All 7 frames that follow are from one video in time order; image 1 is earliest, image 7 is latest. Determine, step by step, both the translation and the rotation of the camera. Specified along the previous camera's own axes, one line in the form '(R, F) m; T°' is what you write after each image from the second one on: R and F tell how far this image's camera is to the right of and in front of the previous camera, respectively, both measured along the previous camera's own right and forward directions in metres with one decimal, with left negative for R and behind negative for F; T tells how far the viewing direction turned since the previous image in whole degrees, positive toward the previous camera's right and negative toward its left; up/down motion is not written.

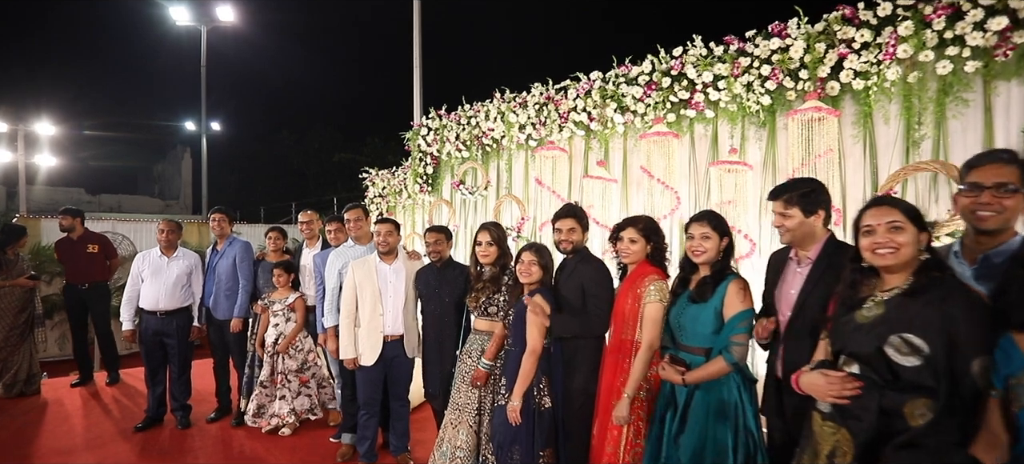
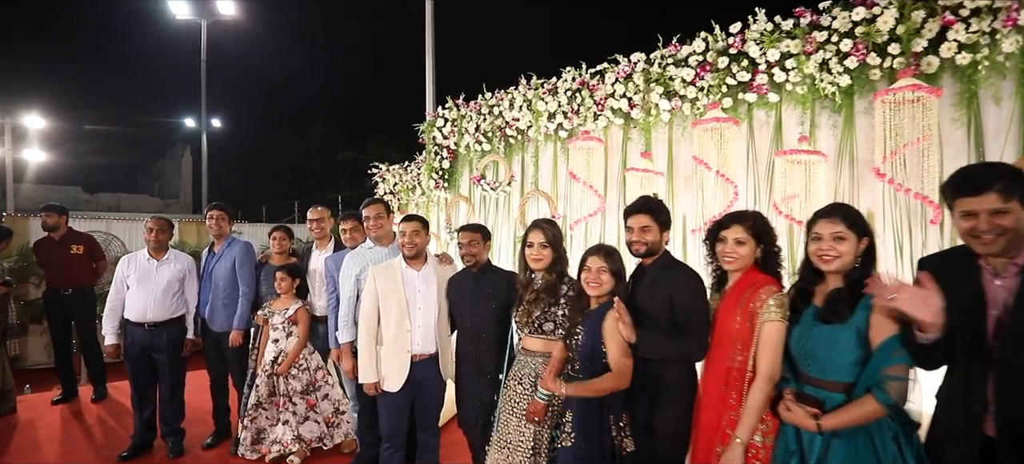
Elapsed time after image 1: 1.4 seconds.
(-0.3, +0.6) m; 0°
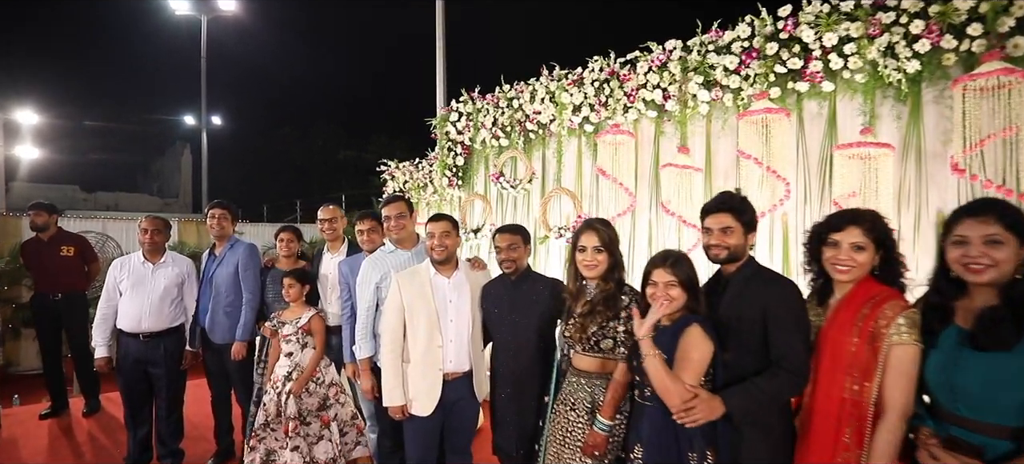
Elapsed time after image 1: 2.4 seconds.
(-0.3, +0.4) m; 0°
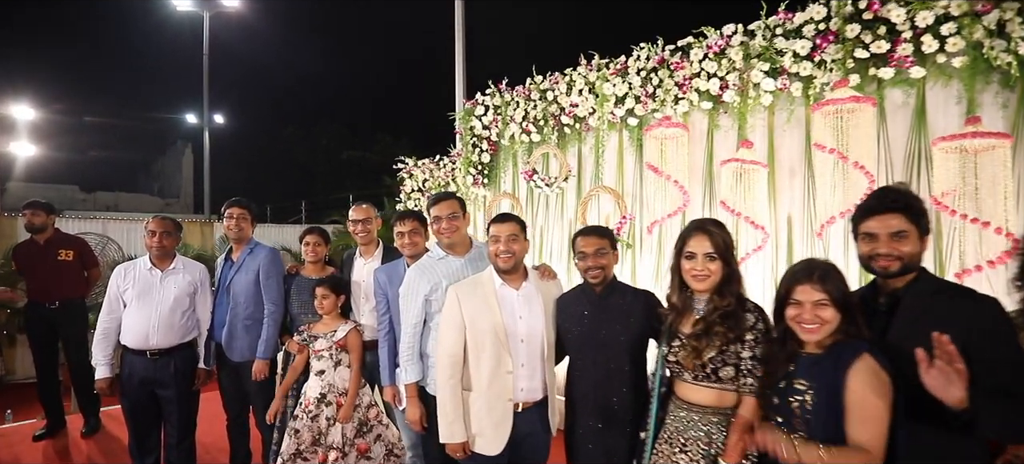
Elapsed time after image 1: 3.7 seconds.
(-0.4, +0.5) m; 0°
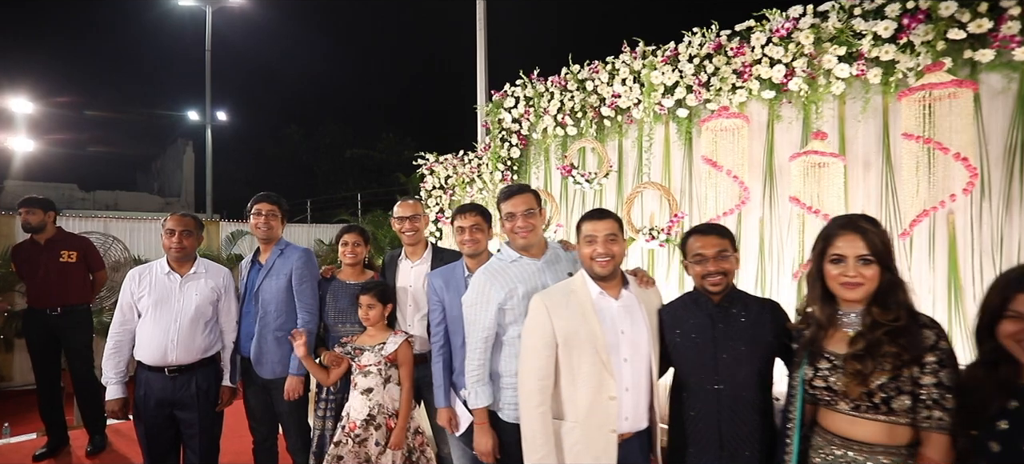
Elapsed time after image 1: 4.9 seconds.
(-0.4, +0.4) m; 0°
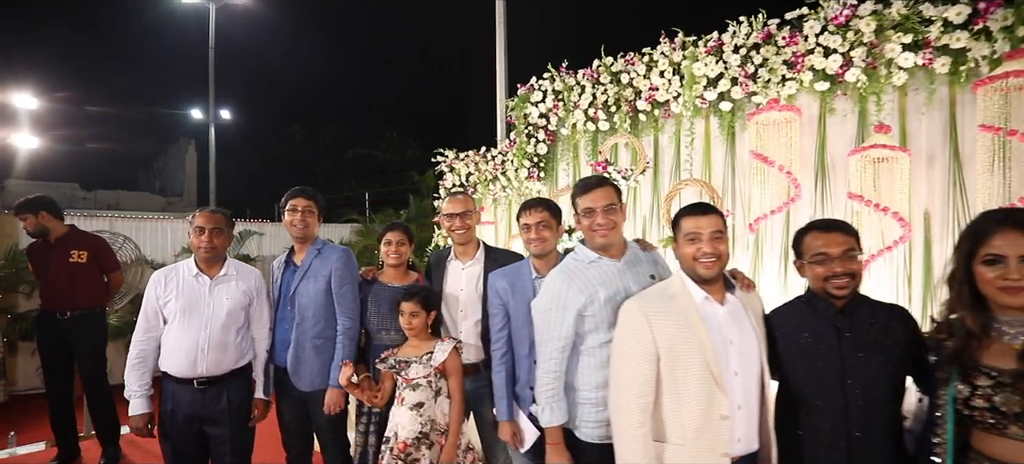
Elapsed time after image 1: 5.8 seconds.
(-0.3, +0.3) m; 0°
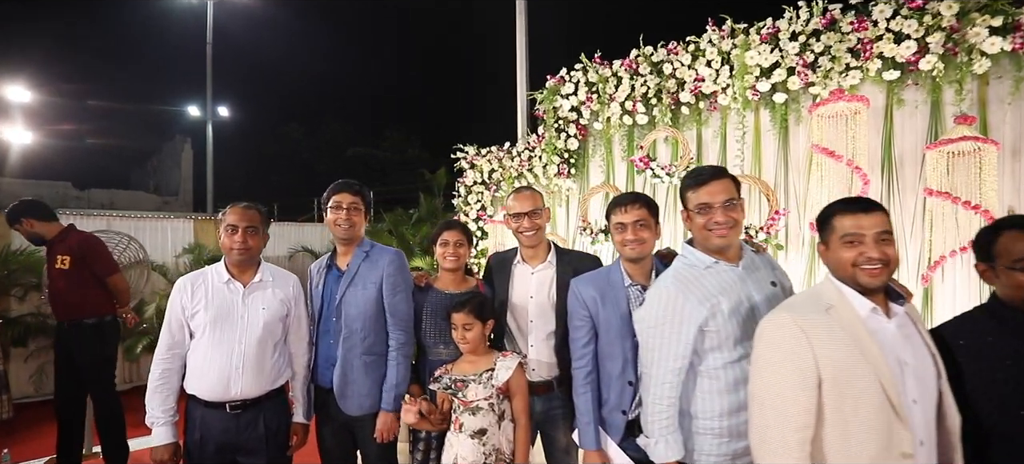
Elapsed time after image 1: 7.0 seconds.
(-0.4, +0.4) m; +1°
